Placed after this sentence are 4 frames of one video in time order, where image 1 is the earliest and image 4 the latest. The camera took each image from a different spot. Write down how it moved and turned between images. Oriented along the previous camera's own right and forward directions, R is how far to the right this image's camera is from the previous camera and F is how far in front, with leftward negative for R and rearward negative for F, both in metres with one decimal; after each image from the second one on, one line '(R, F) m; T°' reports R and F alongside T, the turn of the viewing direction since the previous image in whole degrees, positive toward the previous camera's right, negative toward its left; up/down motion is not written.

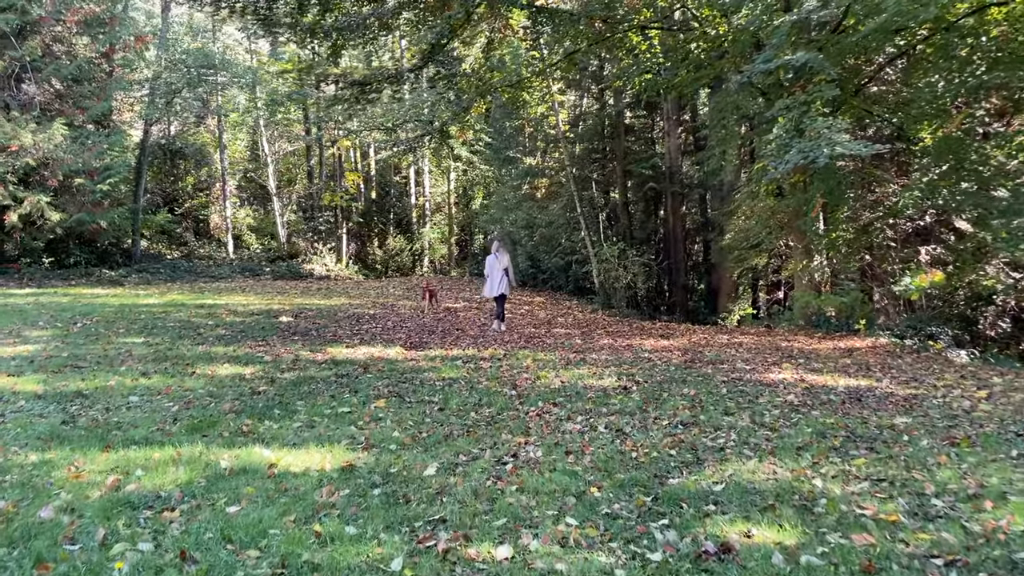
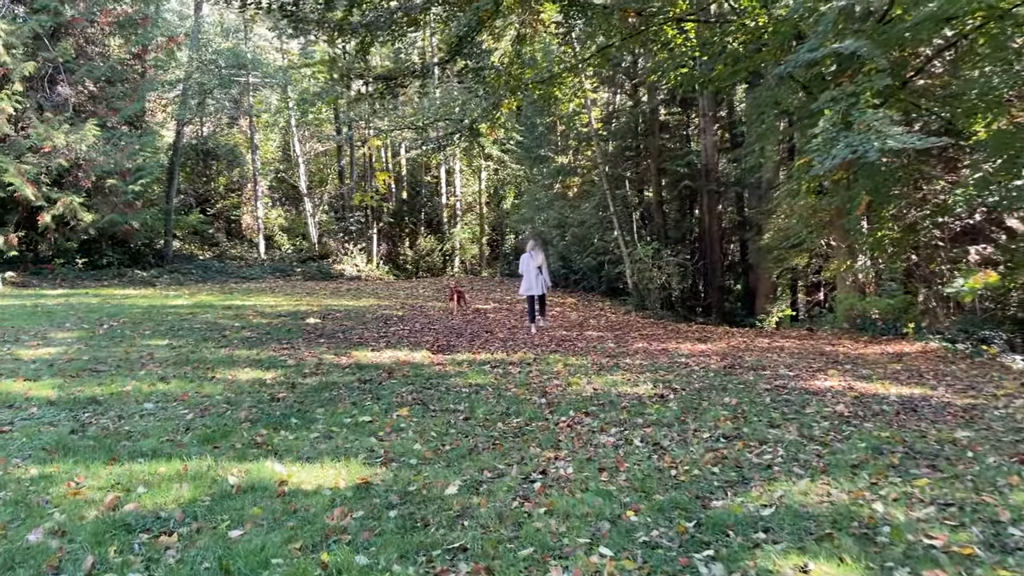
(0.0, +0.3) m; -2°
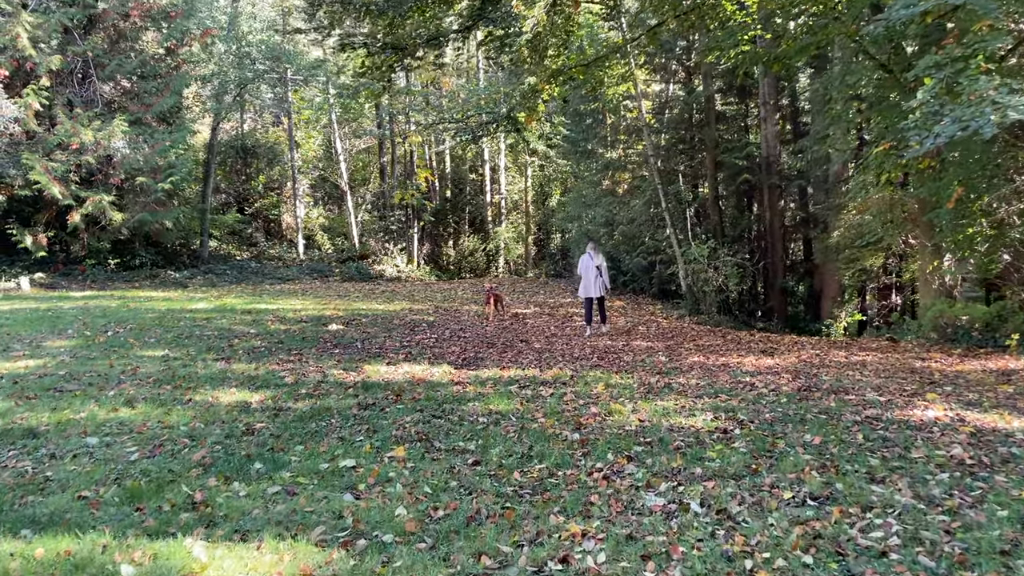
(+0.1, +1.0) m; -4°
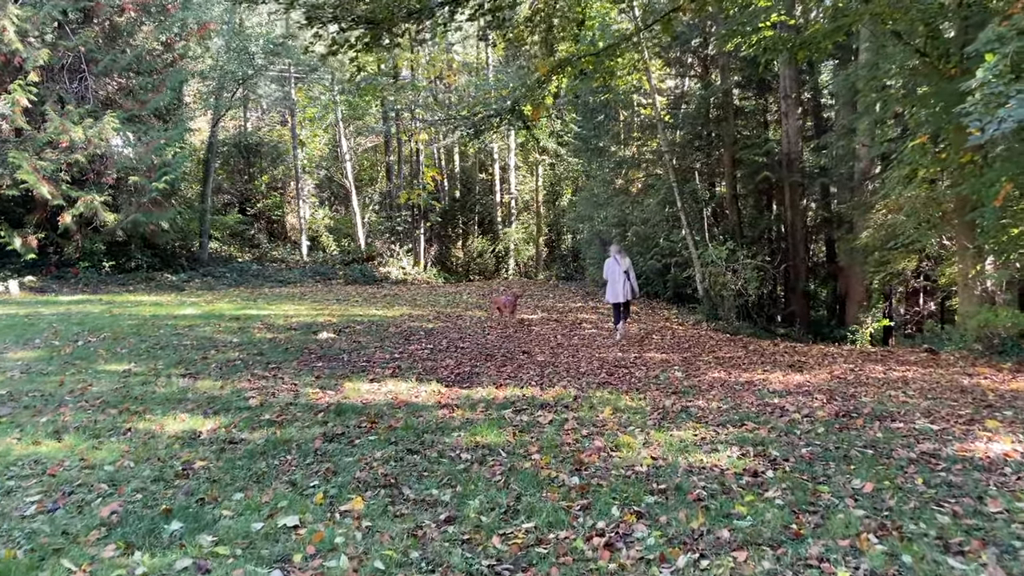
(+0.1, +0.7) m; -1°
